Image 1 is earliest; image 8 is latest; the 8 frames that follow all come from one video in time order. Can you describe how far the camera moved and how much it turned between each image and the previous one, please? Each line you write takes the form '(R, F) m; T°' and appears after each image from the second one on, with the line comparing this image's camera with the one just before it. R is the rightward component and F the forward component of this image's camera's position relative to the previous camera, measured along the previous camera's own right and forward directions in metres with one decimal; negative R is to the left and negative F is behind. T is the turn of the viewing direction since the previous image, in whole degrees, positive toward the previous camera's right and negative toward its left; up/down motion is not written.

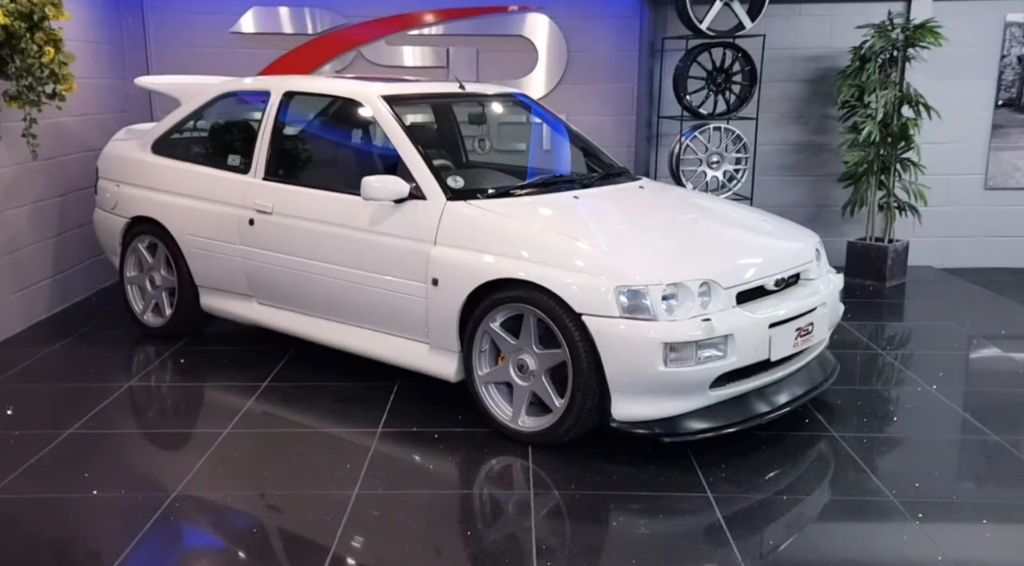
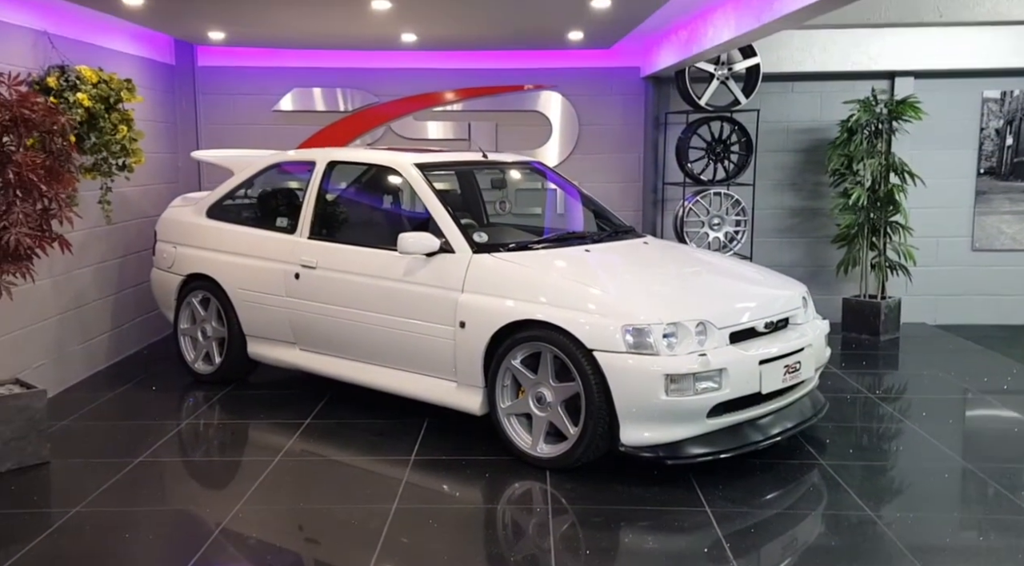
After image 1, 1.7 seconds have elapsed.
(0.0, -0.4) m; -1°
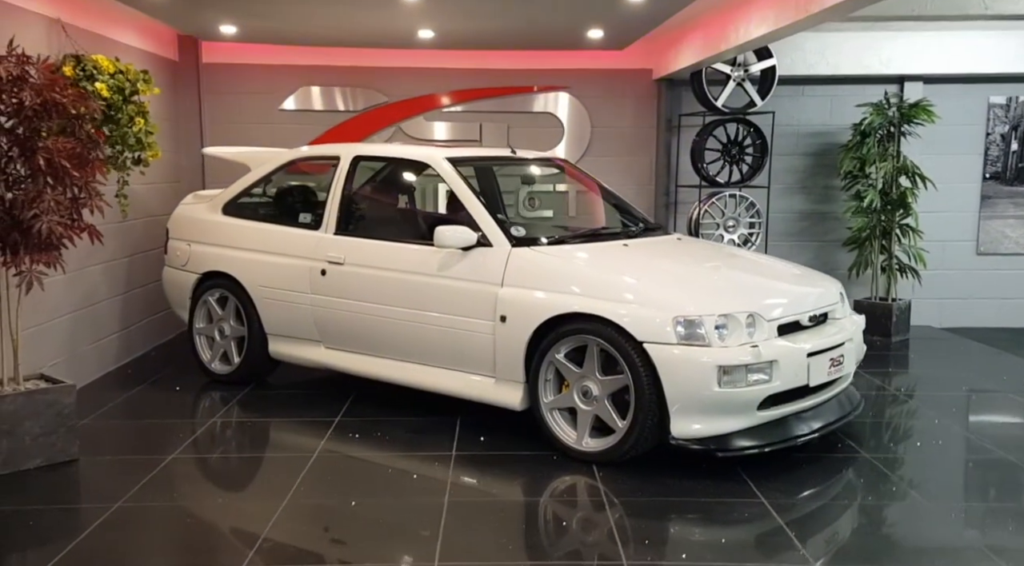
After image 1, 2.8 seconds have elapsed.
(-0.3, 0.0) m; +2°
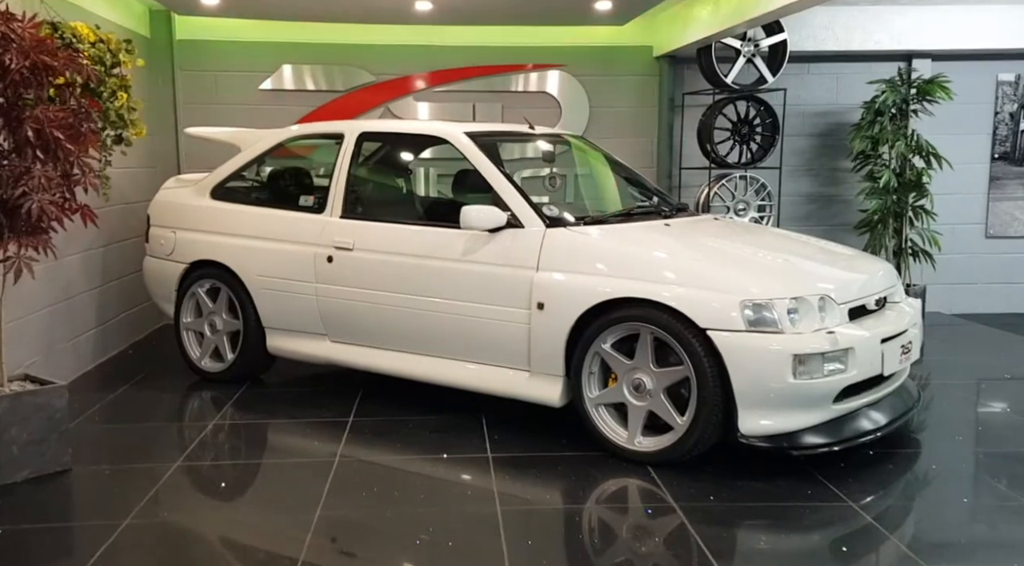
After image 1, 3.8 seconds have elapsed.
(-0.3, +0.3) m; +3°
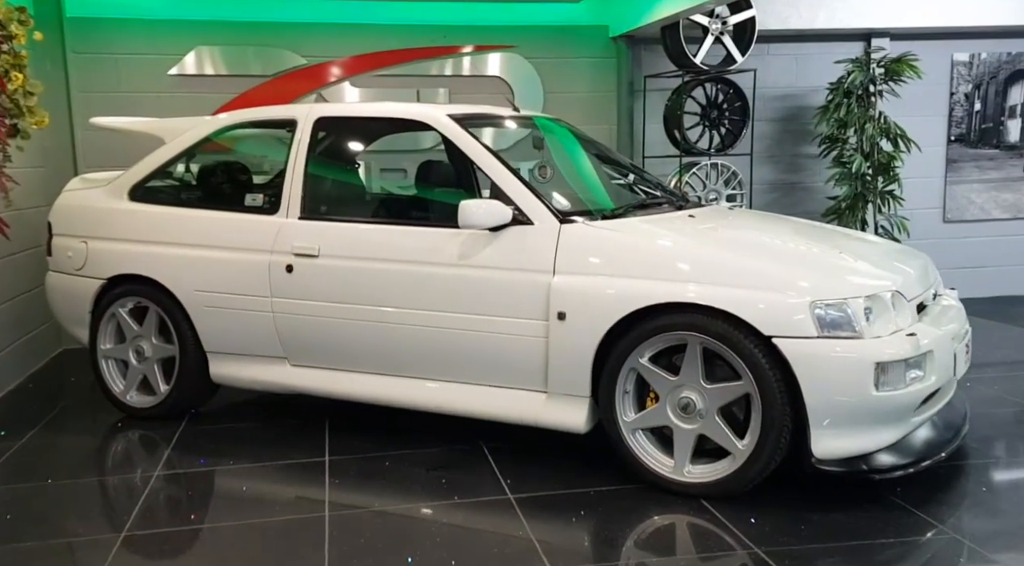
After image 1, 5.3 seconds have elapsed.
(-0.4, +0.5) m; +7°
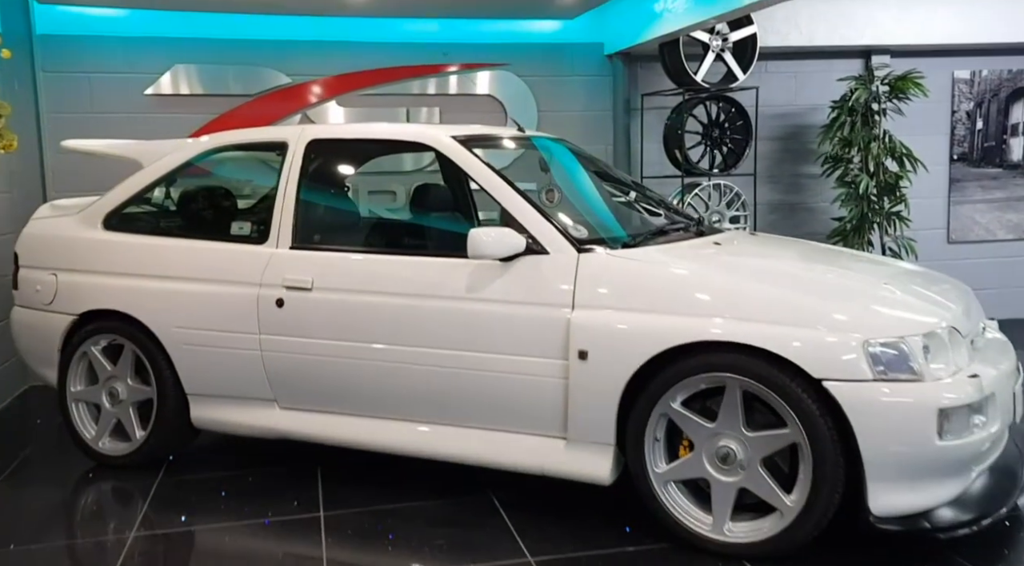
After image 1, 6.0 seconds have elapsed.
(-0.1, +0.2) m; +2°
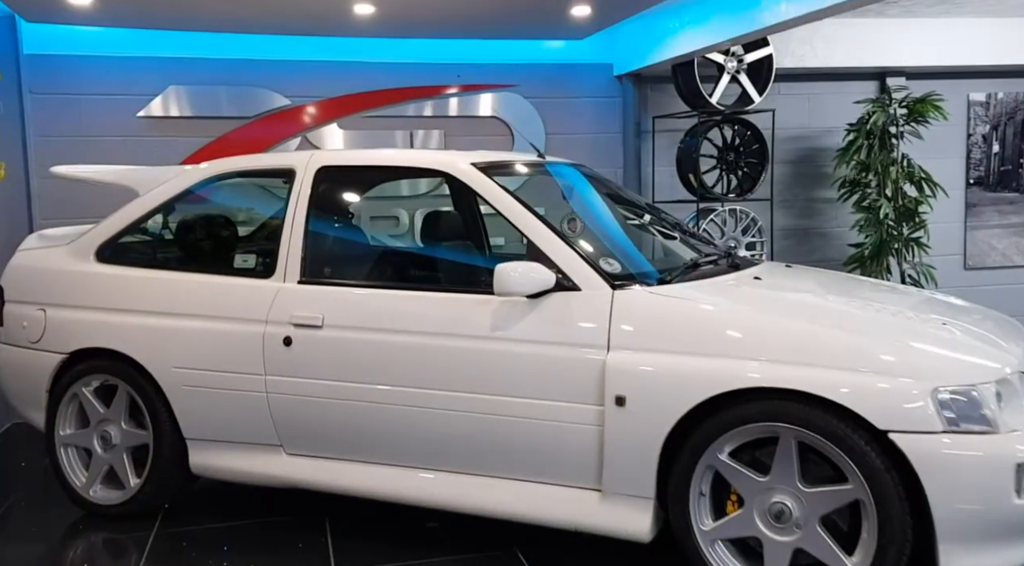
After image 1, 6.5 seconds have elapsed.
(-0.1, +0.2) m; +1°
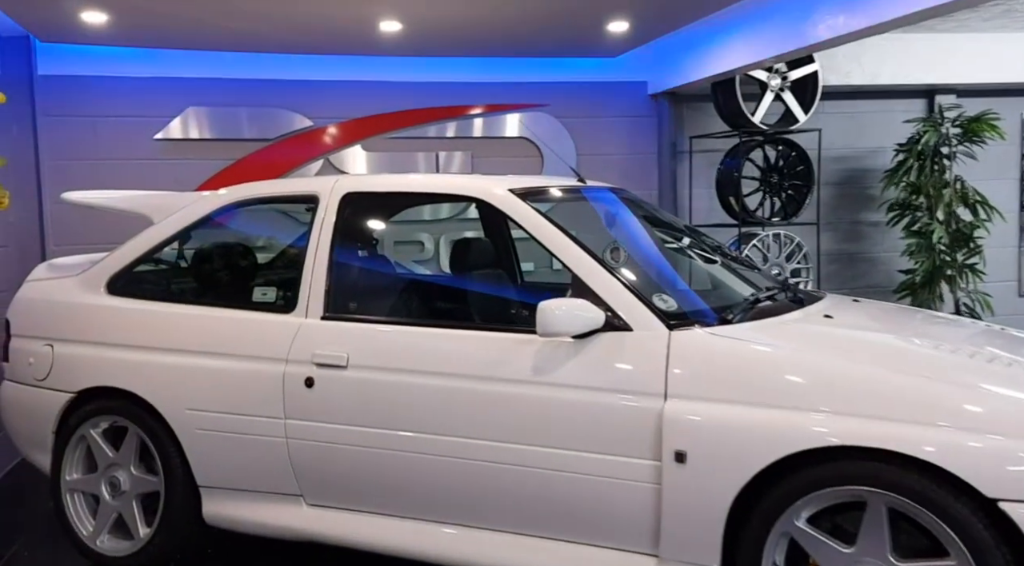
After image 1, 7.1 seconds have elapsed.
(-0.1, +0.2) m; -1°
